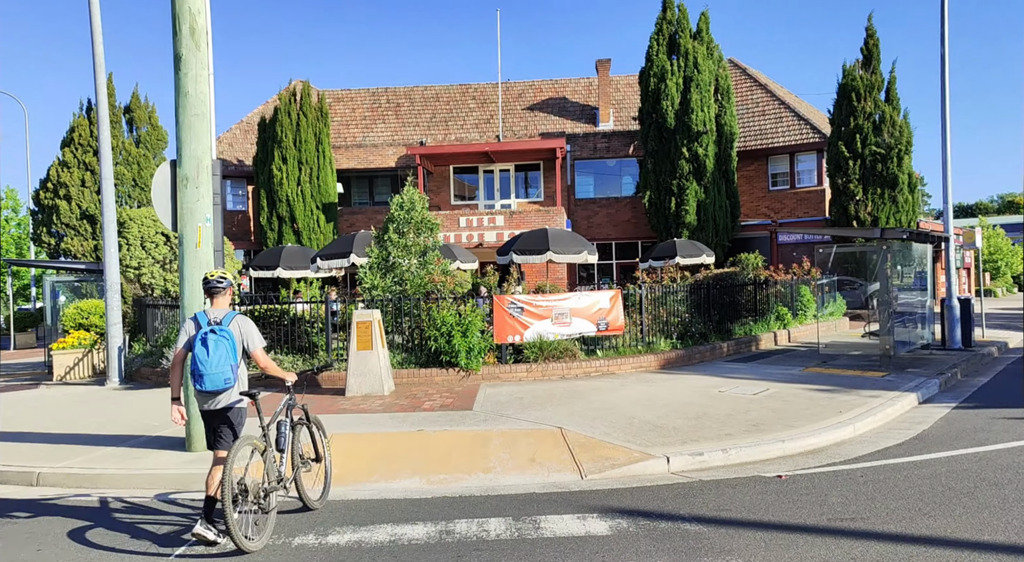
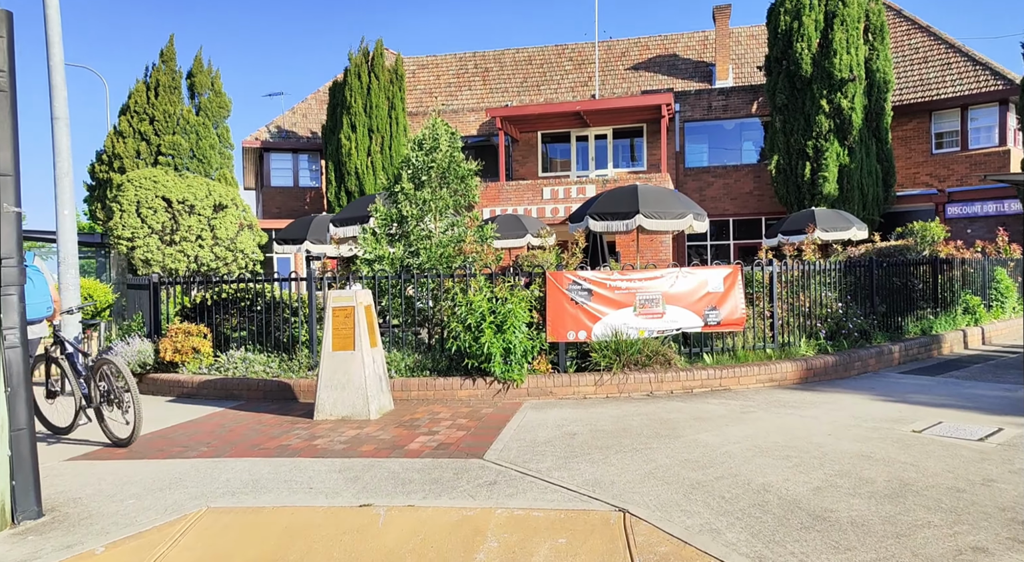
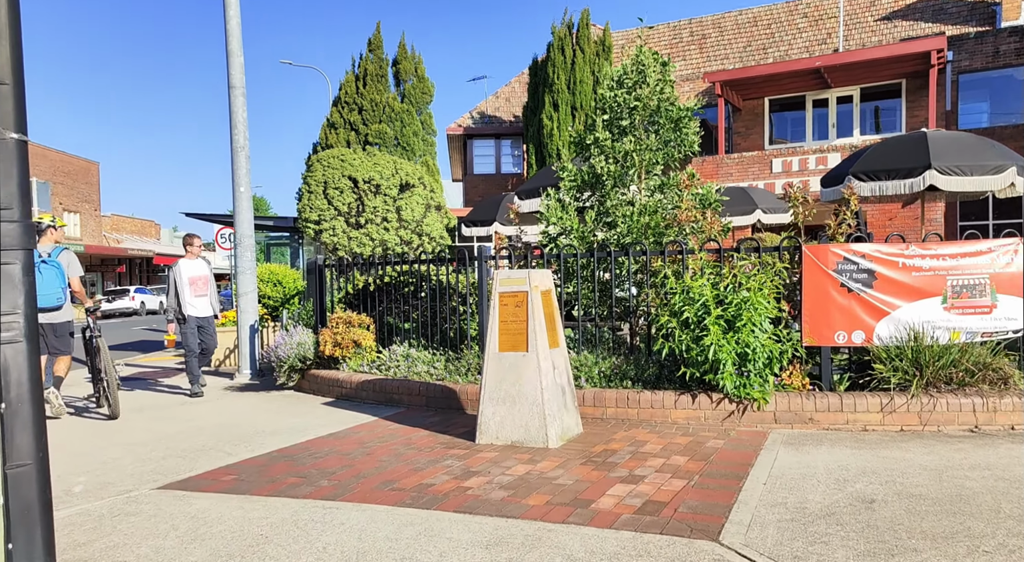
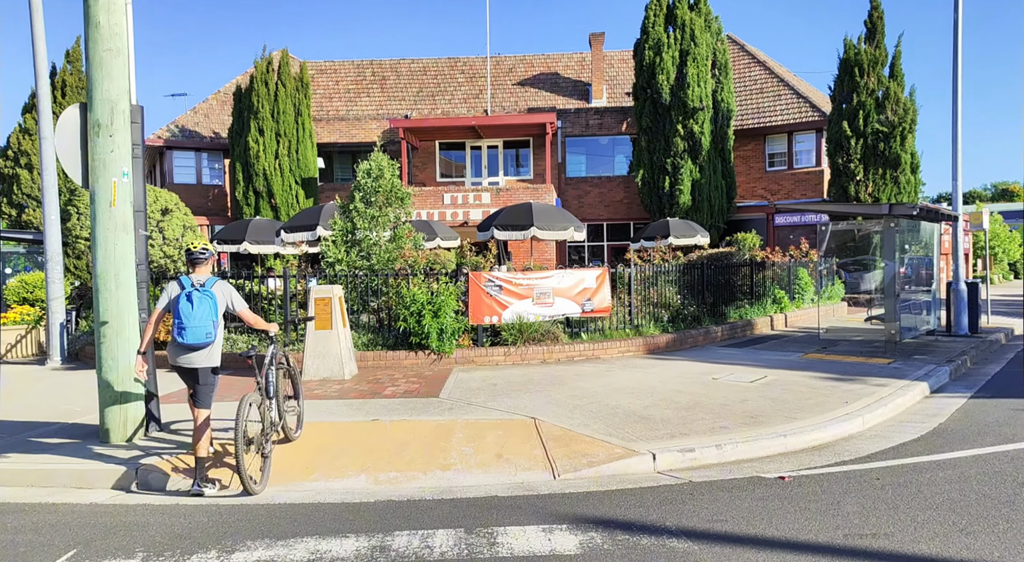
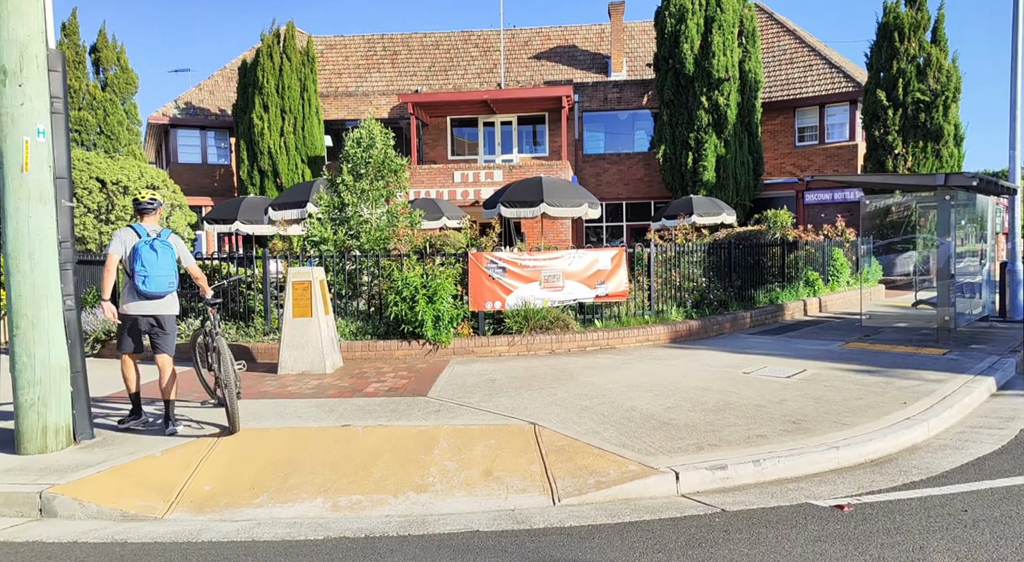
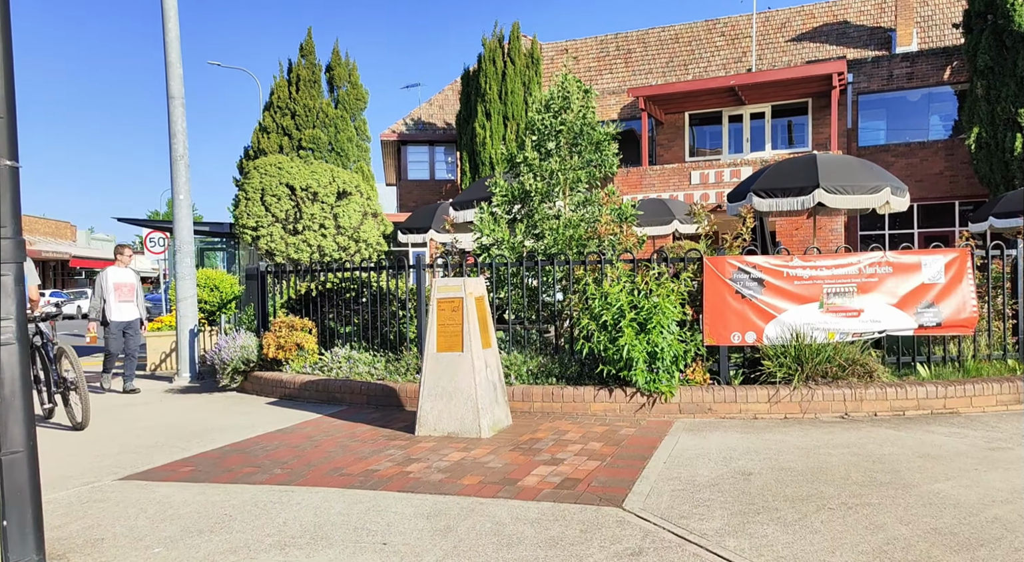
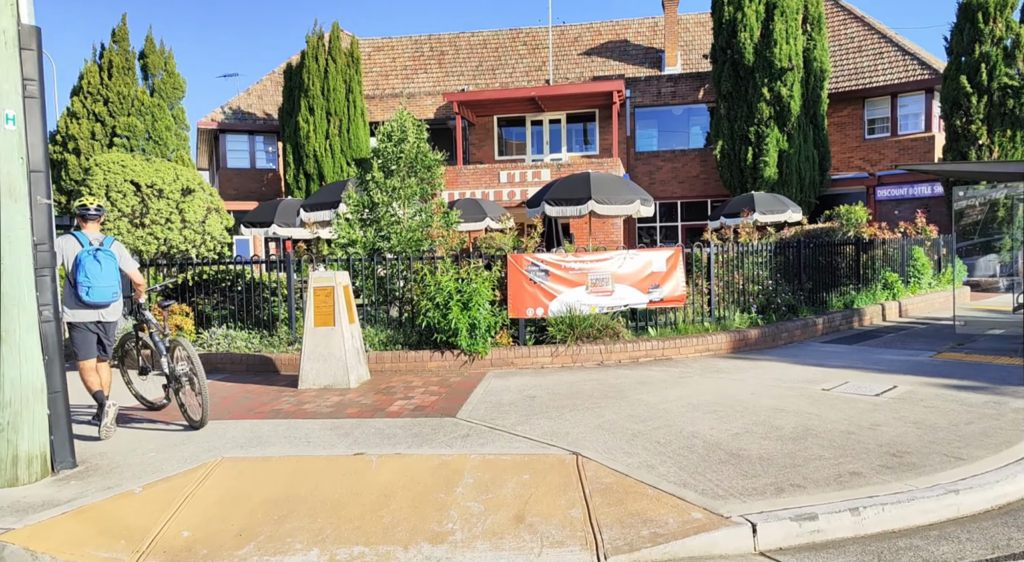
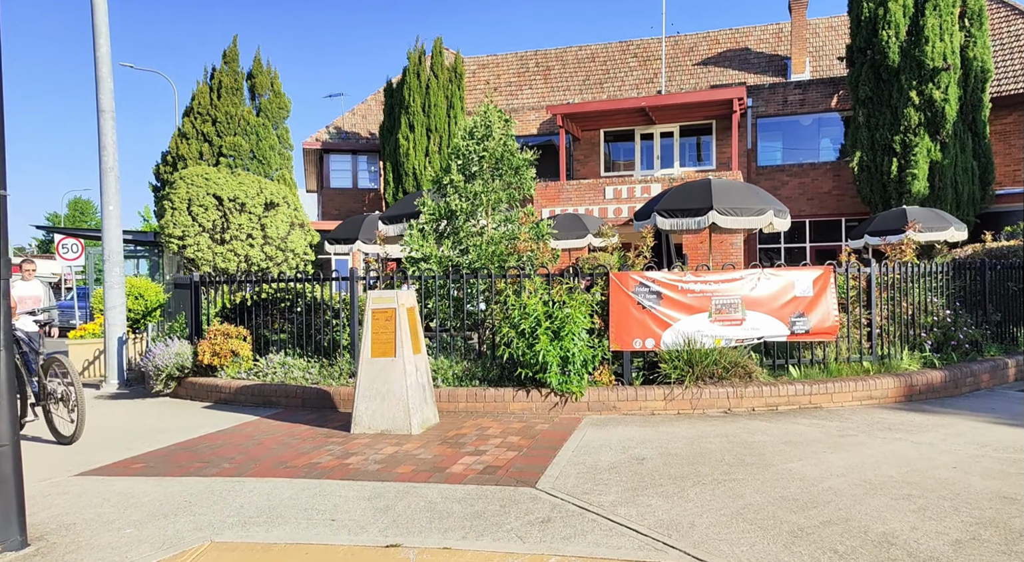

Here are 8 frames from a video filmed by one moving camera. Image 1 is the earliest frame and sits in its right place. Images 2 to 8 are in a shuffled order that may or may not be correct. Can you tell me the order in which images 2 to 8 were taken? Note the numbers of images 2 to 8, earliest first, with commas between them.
4, 5, 7, 2, 8, 6, 3
